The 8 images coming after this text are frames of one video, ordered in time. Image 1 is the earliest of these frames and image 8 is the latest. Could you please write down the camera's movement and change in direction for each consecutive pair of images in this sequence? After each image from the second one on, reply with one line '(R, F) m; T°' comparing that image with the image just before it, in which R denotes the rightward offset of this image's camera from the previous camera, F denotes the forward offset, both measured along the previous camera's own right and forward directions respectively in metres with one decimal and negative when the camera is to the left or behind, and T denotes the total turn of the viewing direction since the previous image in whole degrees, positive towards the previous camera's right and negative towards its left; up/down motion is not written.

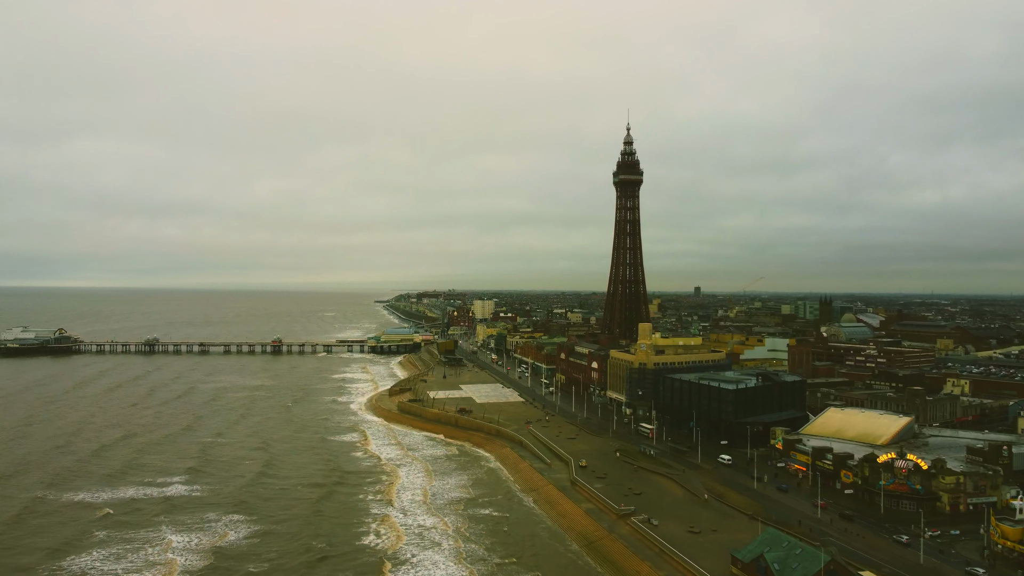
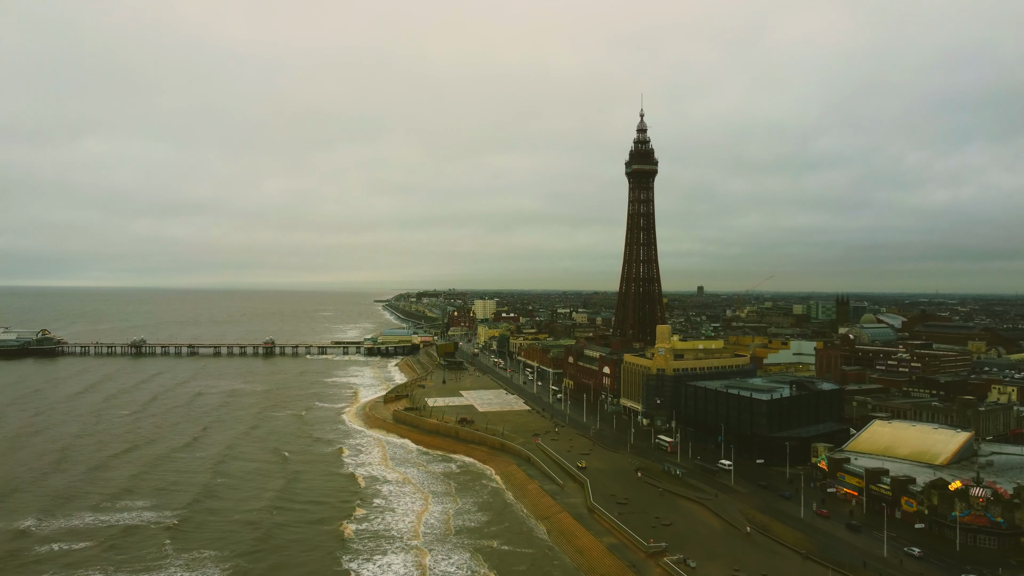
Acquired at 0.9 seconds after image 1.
(-0.6, +7.6) m; 0°
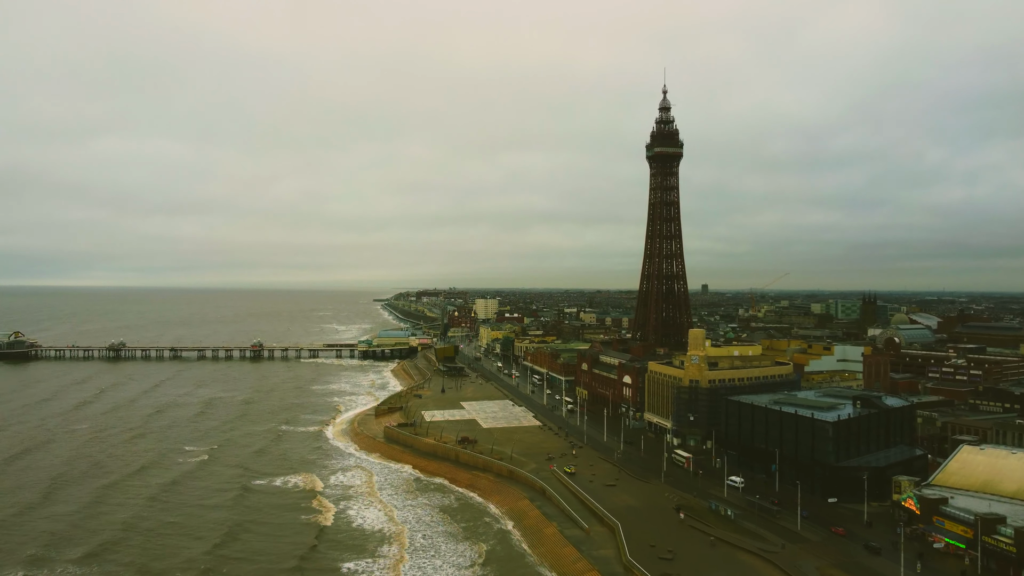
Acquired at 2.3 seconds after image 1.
(-0.9, +10.9) m; 0°
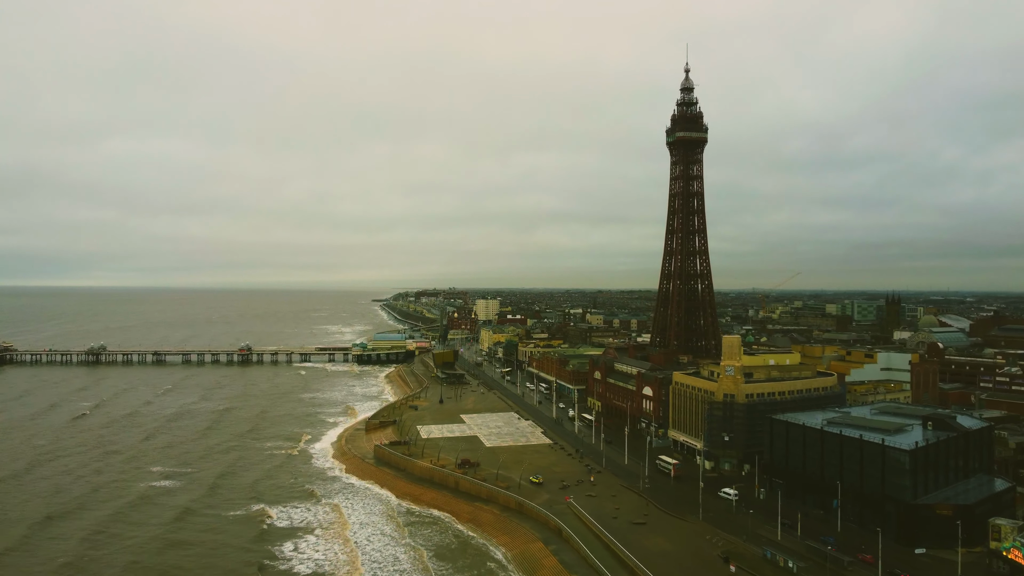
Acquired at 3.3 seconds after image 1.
(-0.7, +8.8) m; 0°
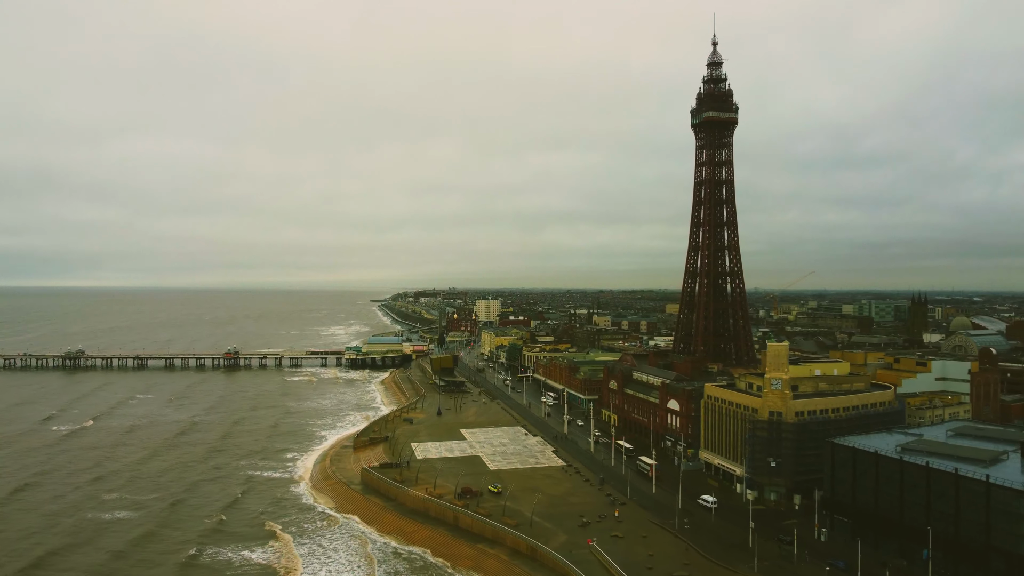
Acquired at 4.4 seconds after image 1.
(-0.7, +8.7) m; 0°
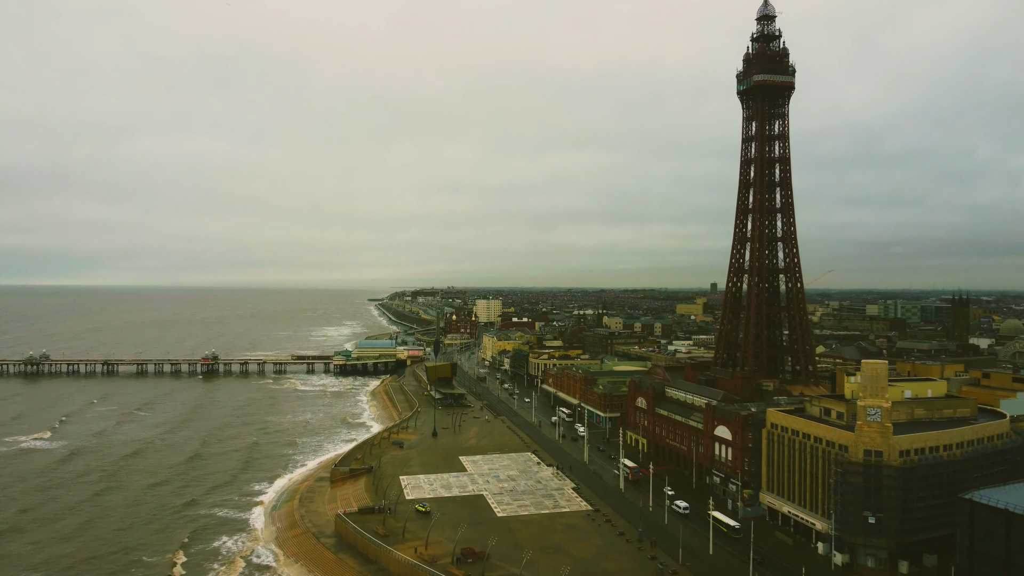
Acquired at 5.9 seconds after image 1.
(-1.0, +12.1) m; 0°
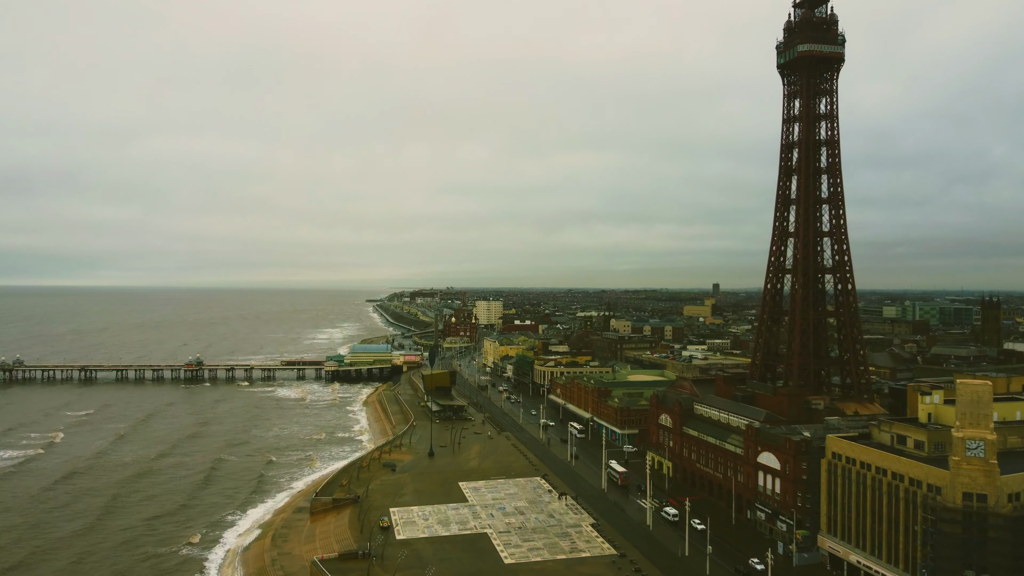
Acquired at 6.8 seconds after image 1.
(-0.6, +7.6) m; 0°
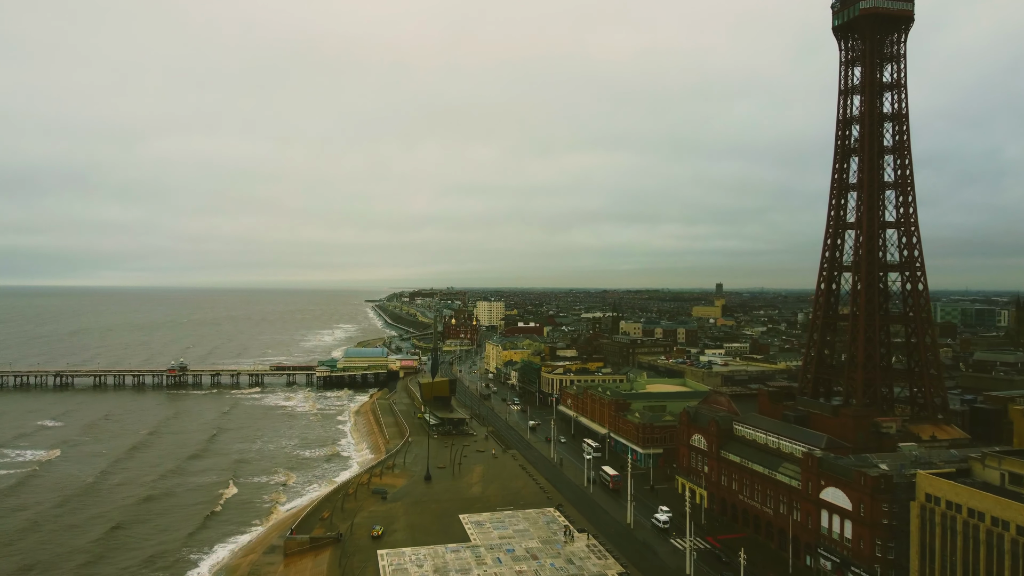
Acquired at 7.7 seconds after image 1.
(-0.7, +7.7) m; 0°
